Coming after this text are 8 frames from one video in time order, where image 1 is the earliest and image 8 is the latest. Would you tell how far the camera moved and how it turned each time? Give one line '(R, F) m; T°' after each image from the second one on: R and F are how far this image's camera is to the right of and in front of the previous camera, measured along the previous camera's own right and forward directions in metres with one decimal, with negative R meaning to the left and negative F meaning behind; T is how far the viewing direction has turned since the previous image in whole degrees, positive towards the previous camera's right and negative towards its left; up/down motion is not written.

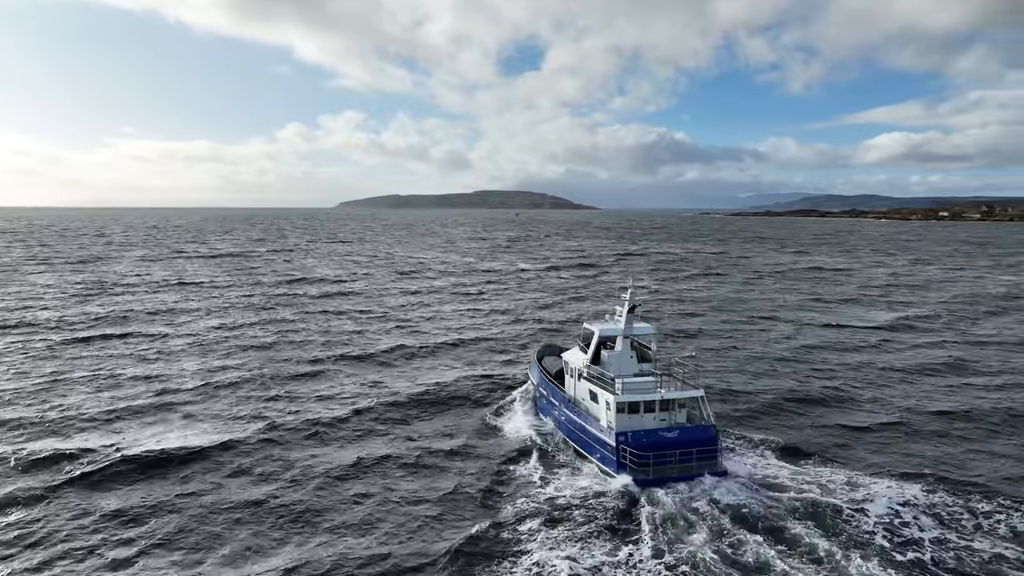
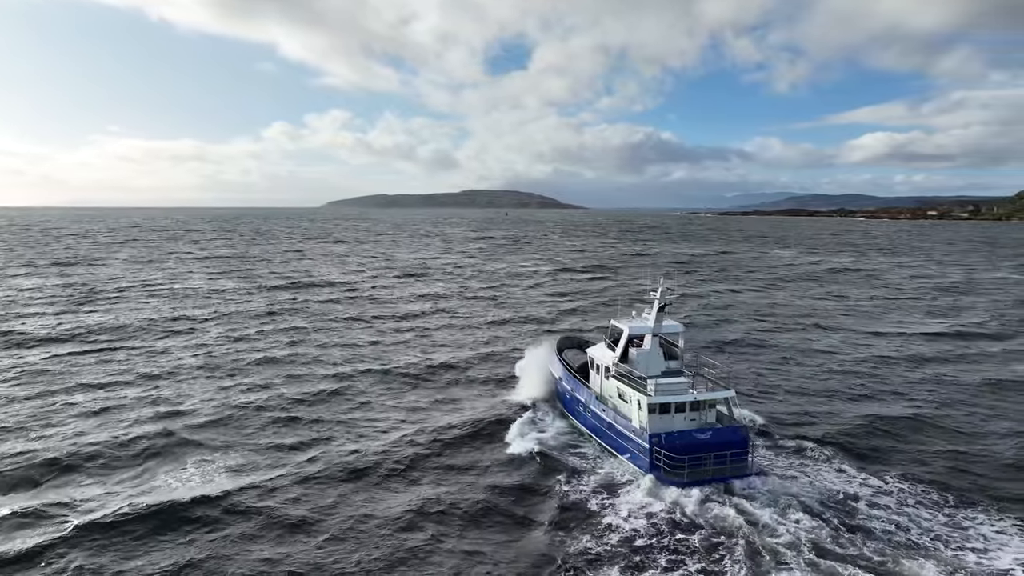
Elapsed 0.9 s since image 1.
(-2.4, +3.0) m; +1°
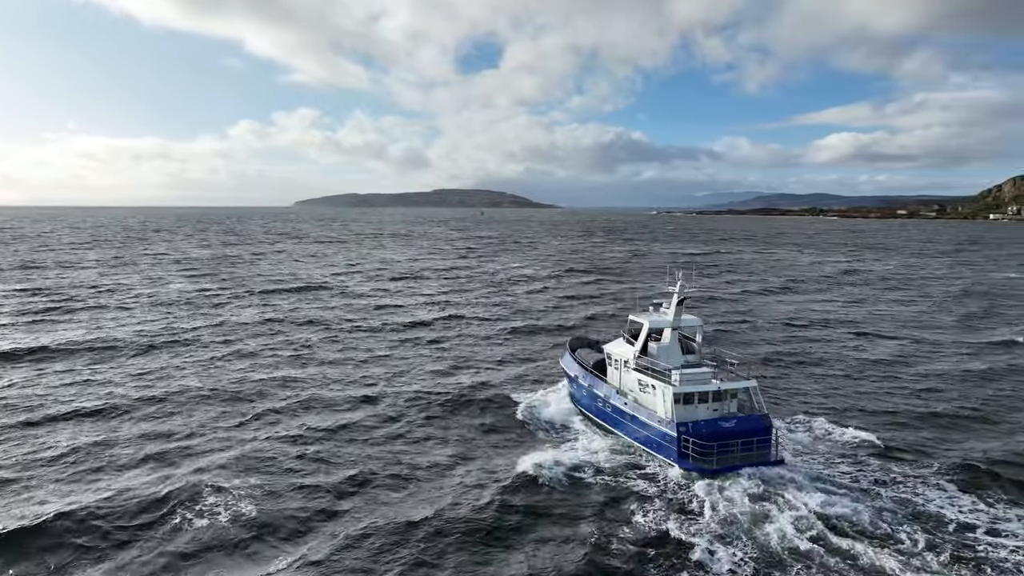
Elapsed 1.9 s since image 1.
(-2.9, +3.3) m; +2°
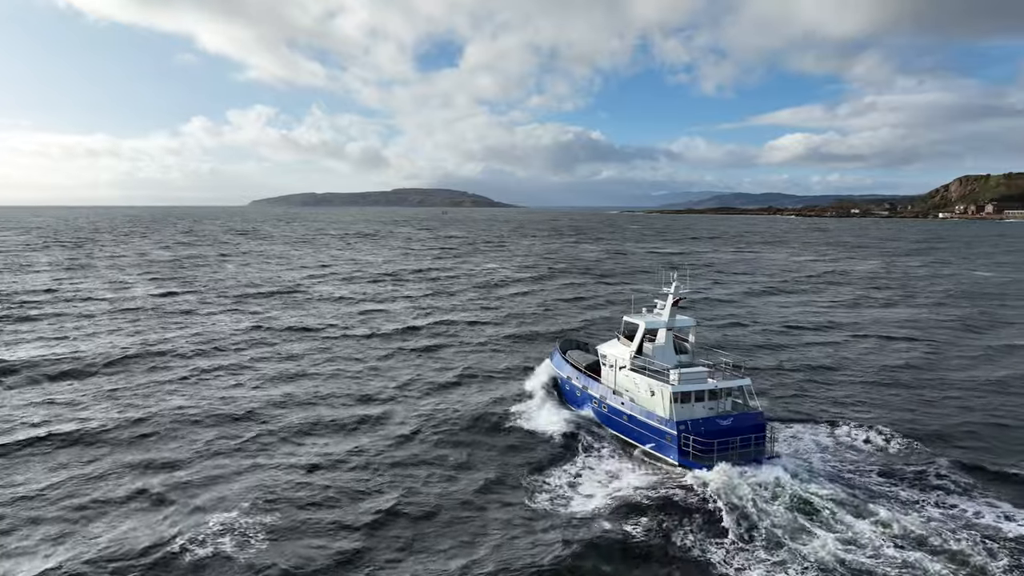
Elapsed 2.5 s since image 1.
(-2.1, +2.1) m; +3°
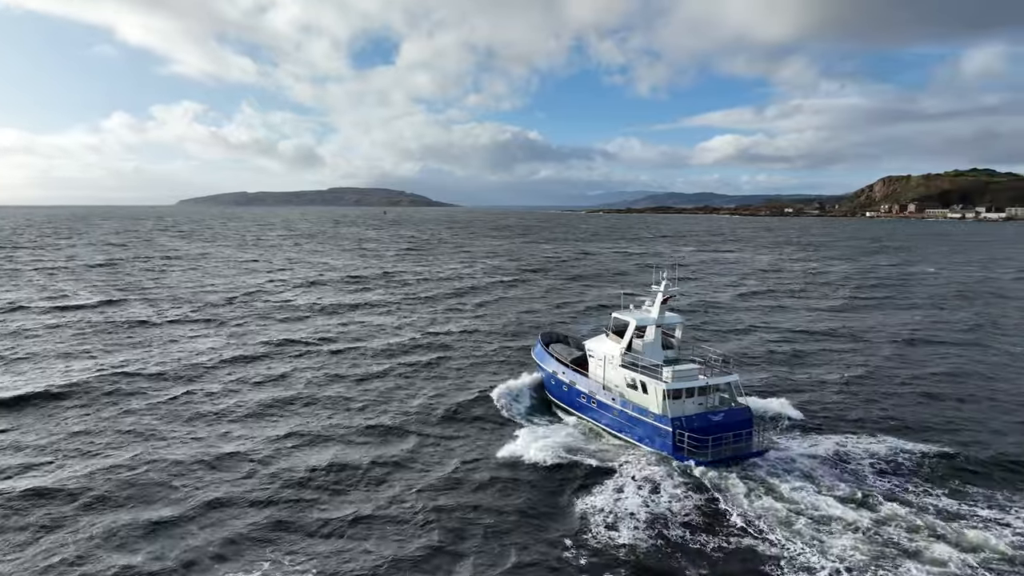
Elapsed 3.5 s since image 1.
(-3.5, +3.5) m; +5°
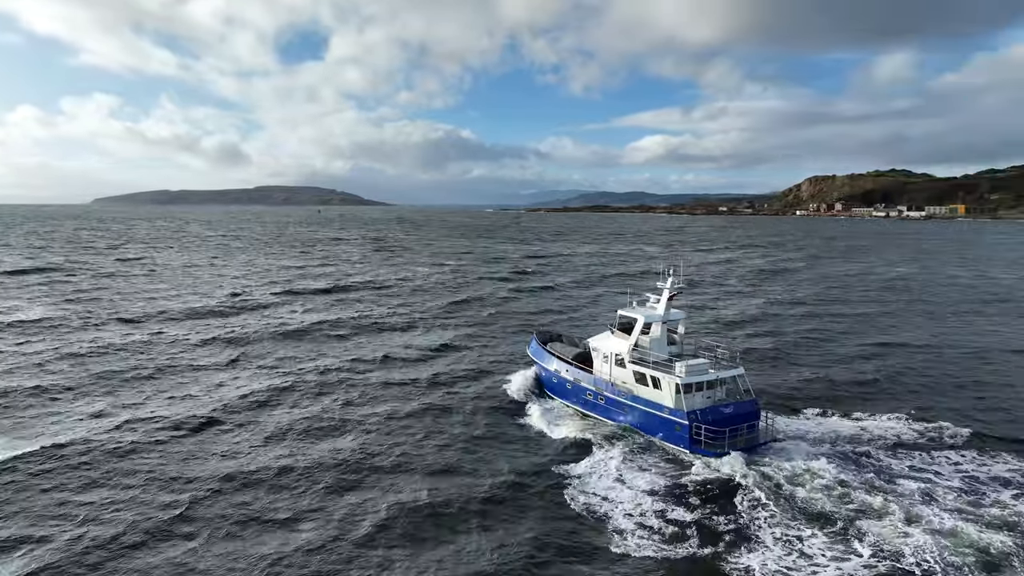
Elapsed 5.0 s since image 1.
(-6.1, +5.6) m; +5°
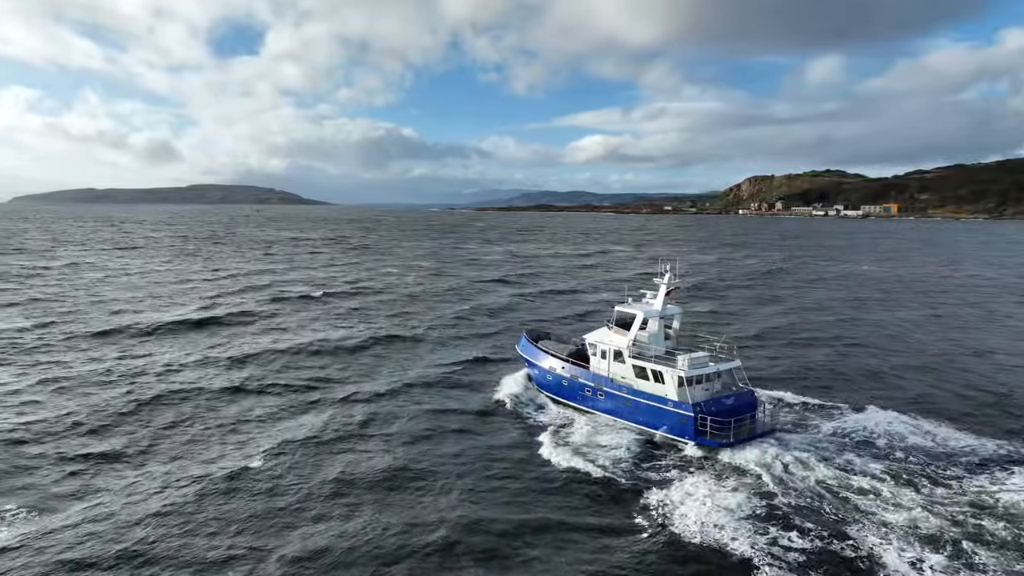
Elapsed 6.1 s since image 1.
(-5.3, +4.2) m; +5°
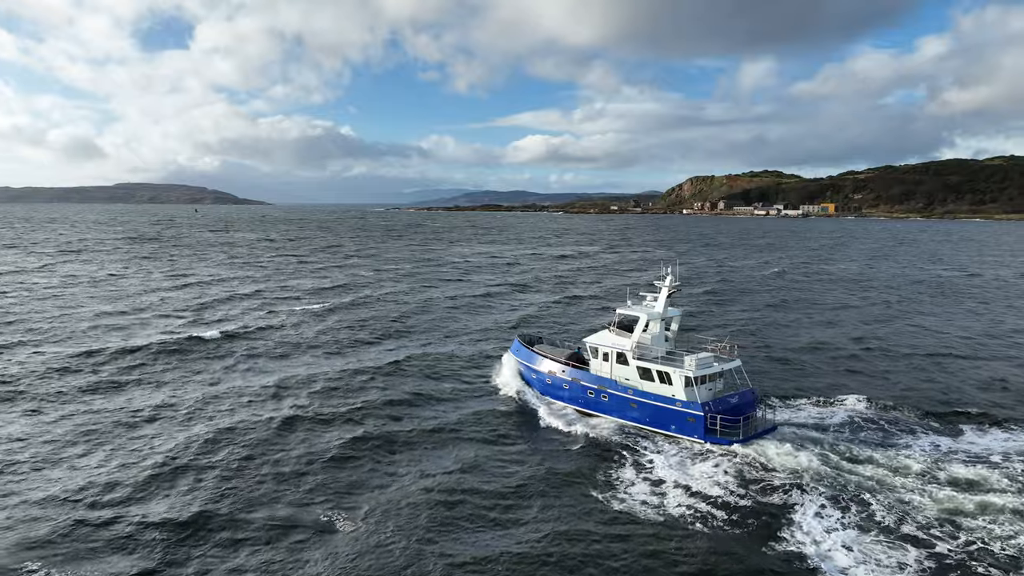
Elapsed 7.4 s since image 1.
(-6.4, +4.6) m; +5°
